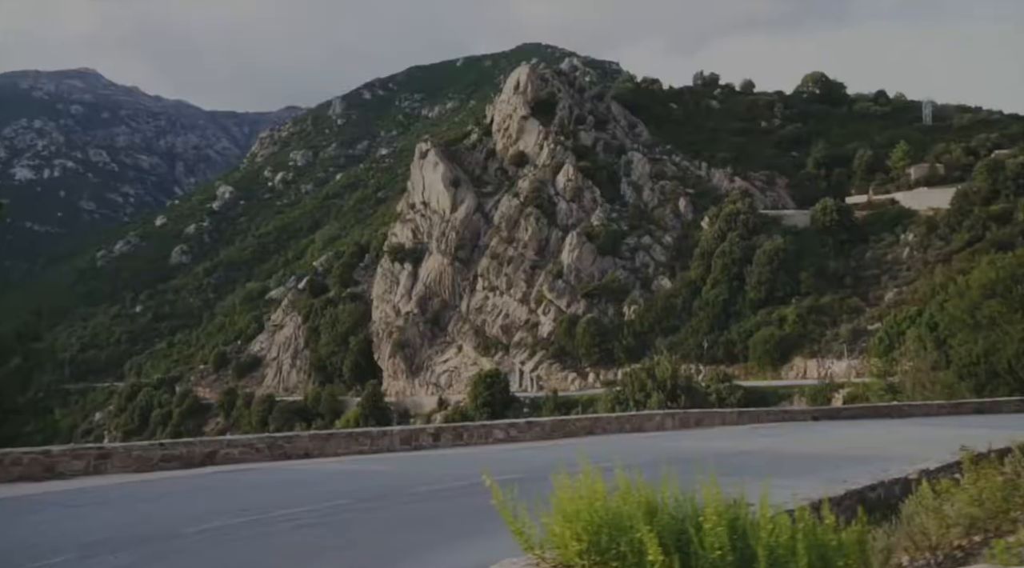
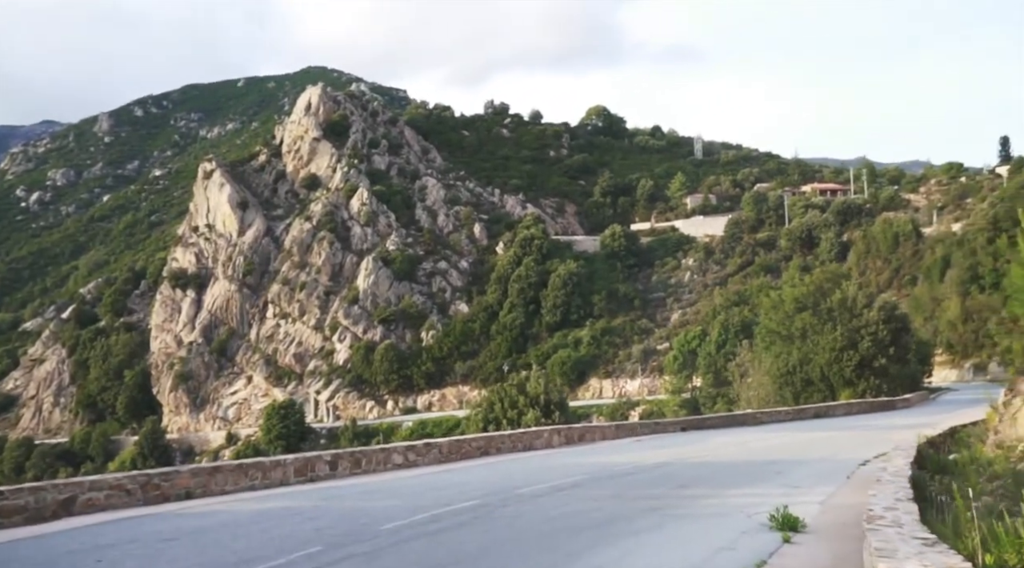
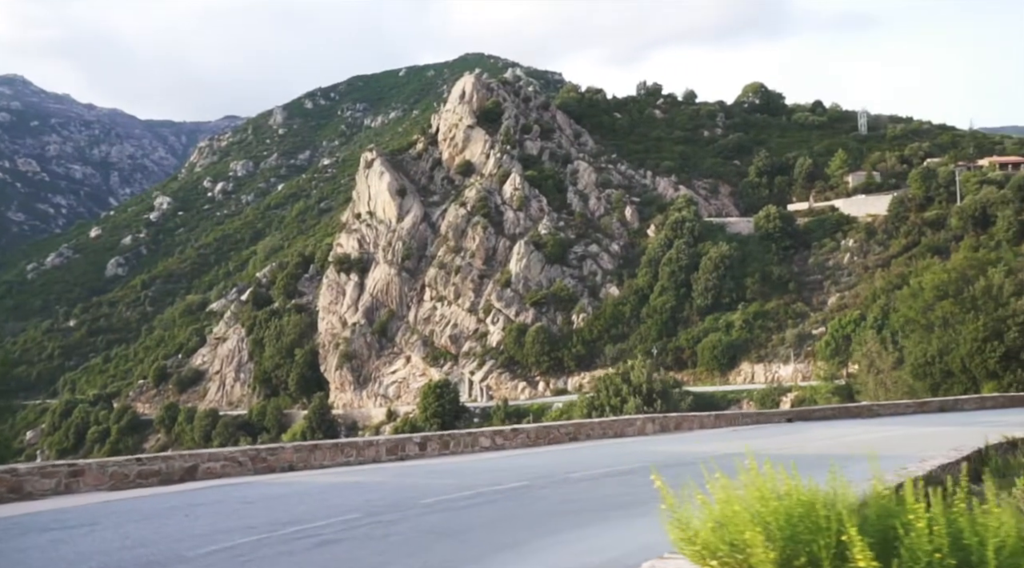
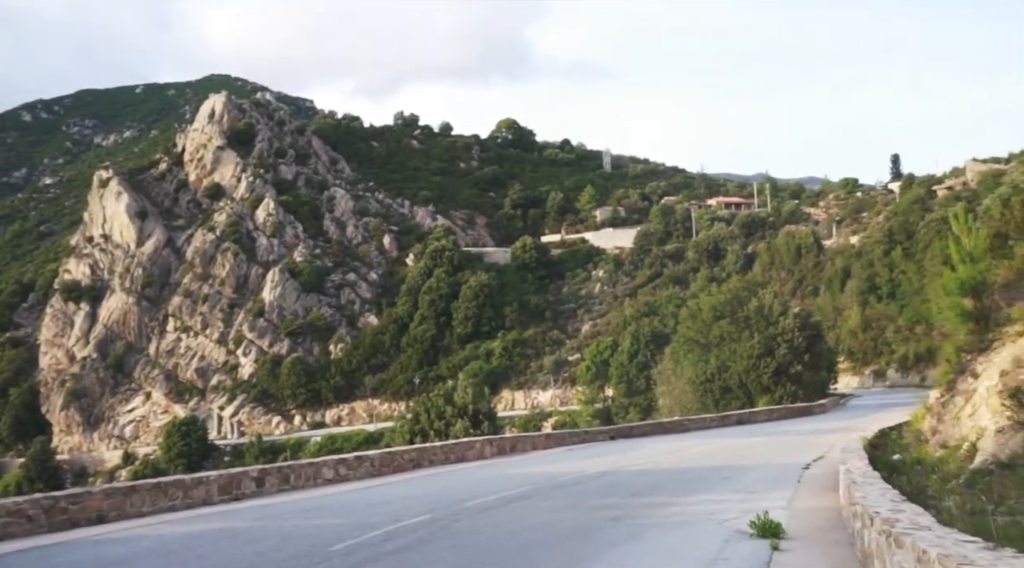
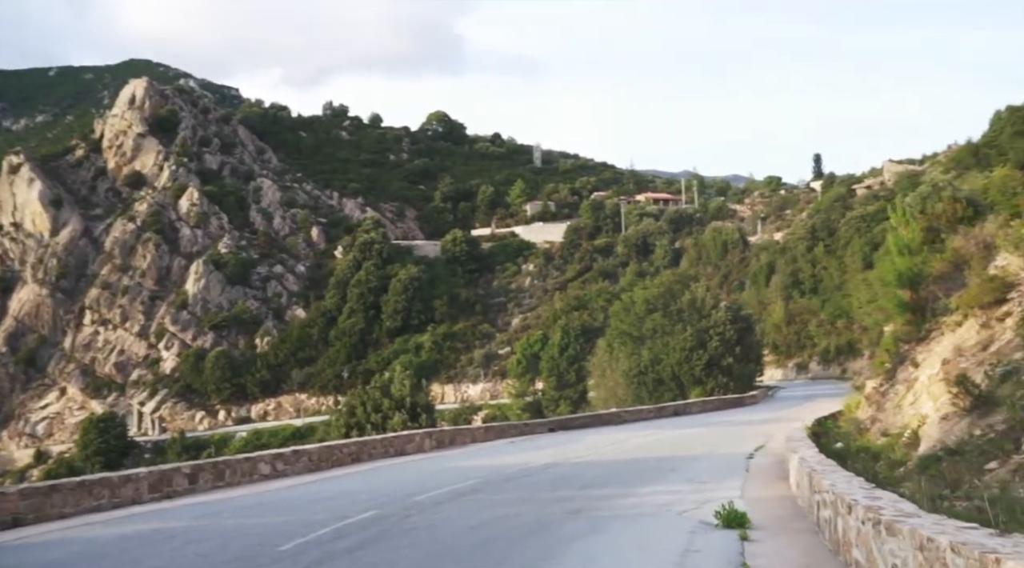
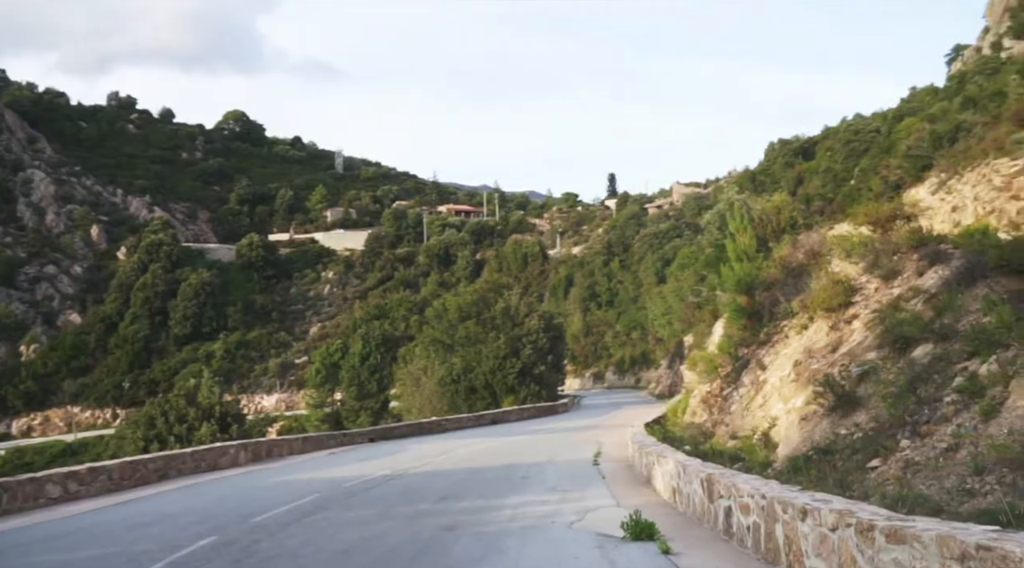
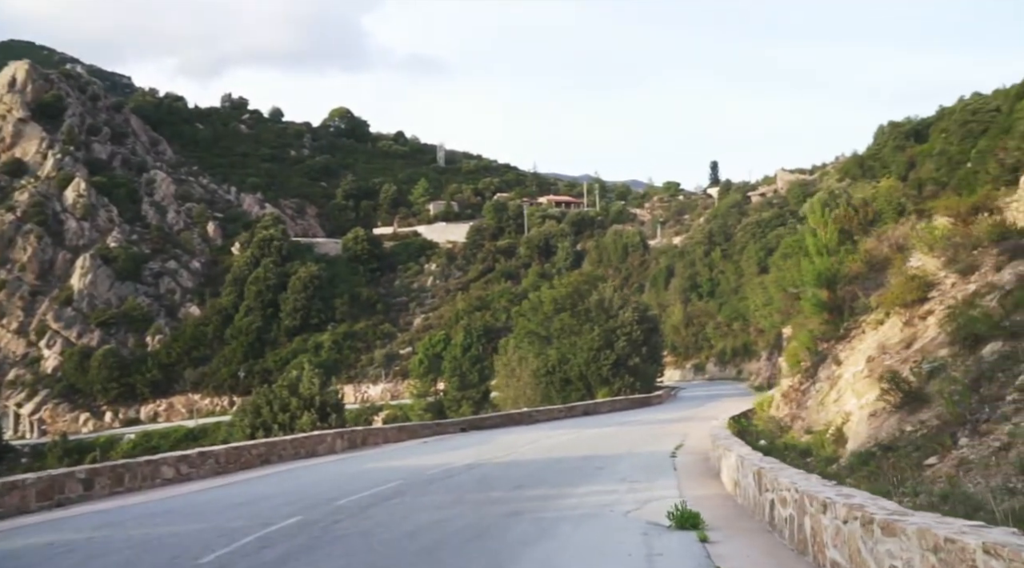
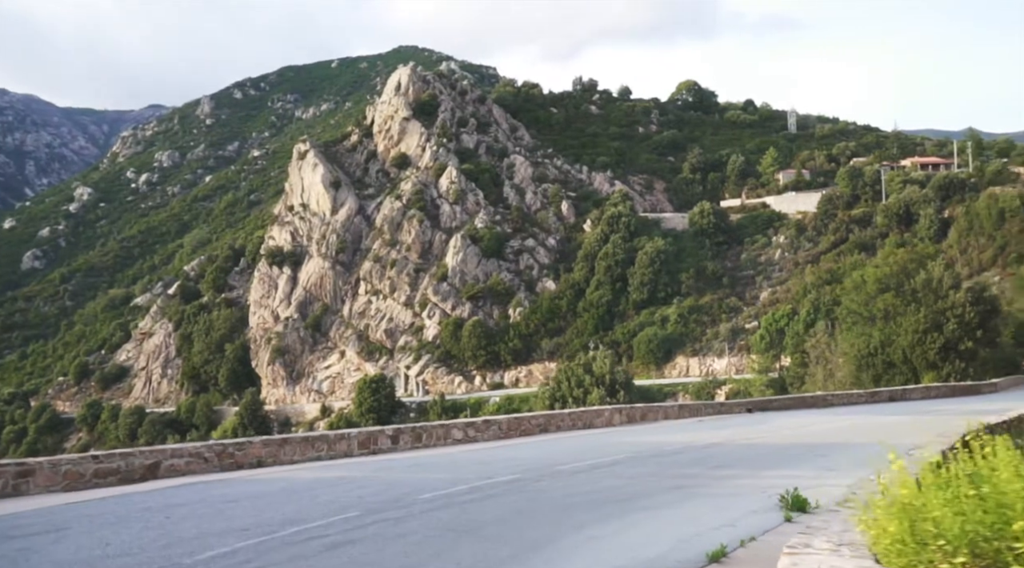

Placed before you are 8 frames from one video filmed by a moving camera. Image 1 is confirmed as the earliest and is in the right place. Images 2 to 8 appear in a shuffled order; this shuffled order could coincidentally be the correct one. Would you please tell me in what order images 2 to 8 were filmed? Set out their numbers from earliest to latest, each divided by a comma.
3, 8, 2, 4, 5, 7, 6
